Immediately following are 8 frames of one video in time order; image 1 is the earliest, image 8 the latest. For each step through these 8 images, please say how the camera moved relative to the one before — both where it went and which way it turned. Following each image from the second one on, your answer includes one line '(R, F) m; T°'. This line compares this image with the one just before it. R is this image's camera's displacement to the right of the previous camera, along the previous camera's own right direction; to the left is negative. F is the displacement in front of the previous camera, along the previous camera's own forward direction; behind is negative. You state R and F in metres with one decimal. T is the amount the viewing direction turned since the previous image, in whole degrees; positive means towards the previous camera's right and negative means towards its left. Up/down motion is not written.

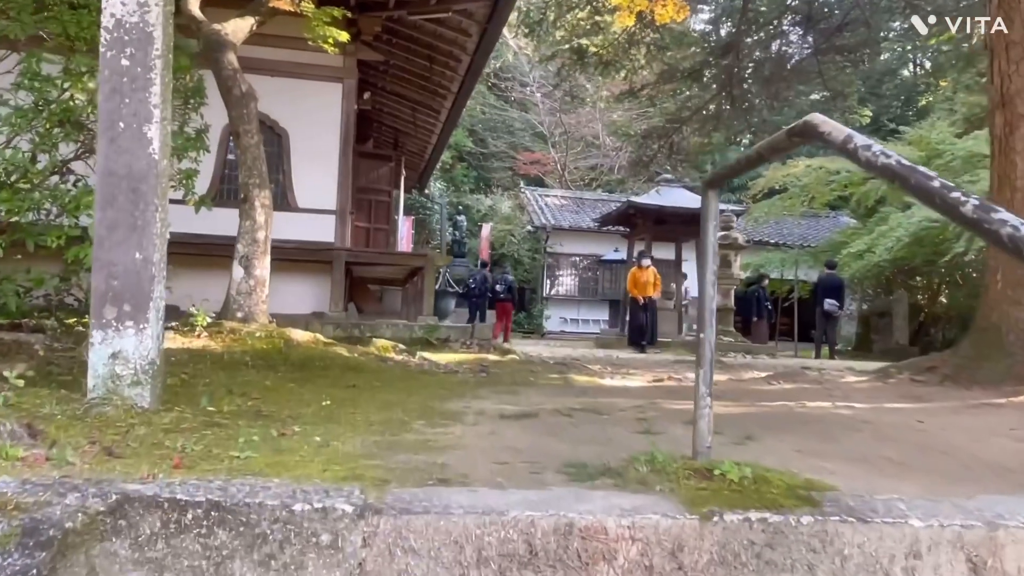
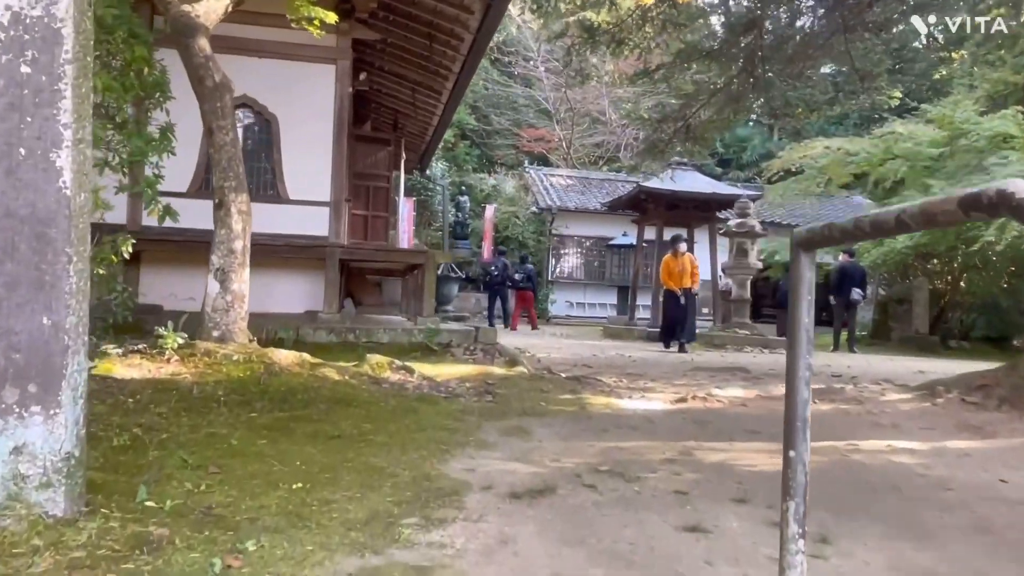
(0.0, +0.5) m; 0°
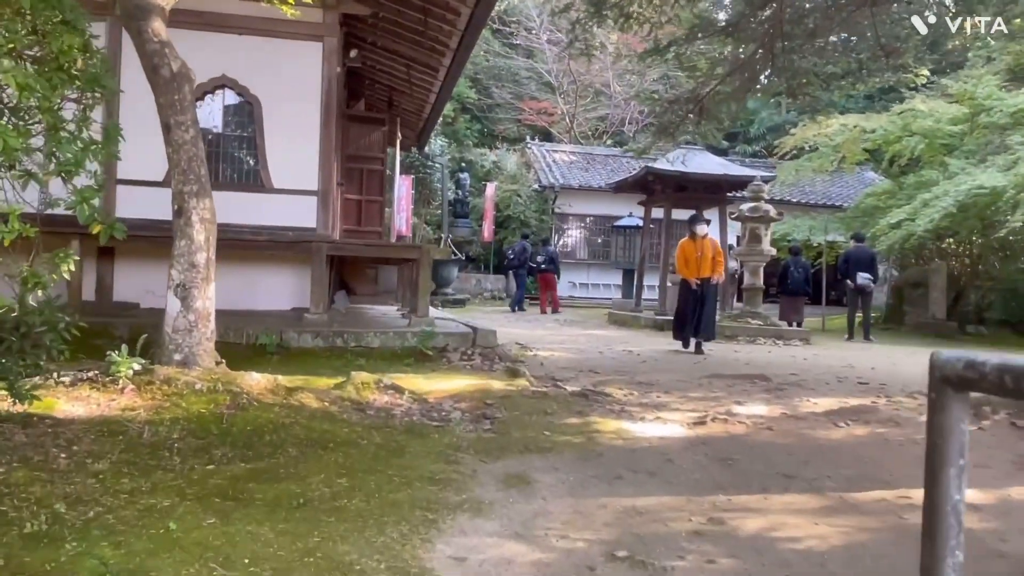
(0.0, +0.5) m; 0°
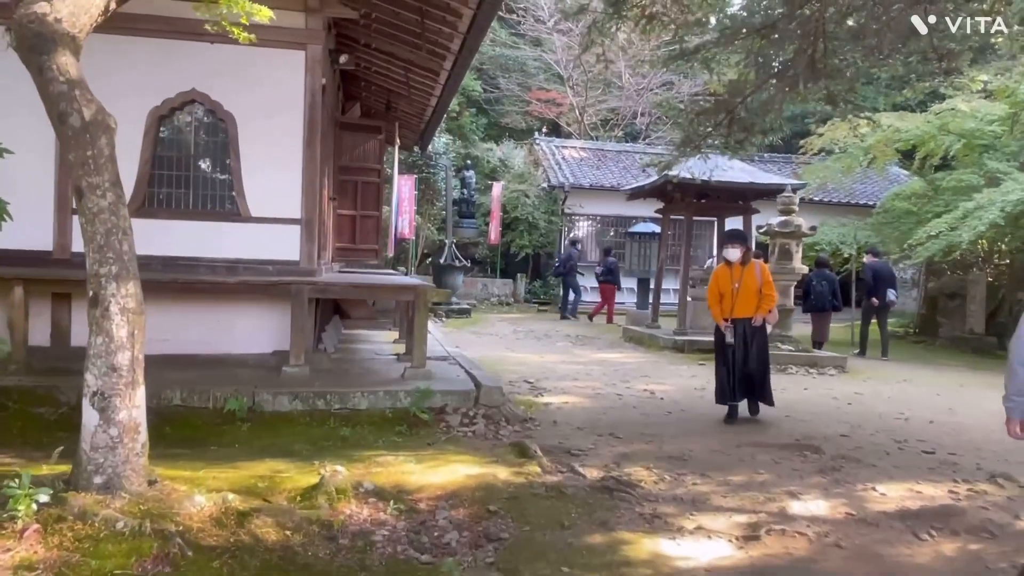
(0.0, +0.8) m; -1°
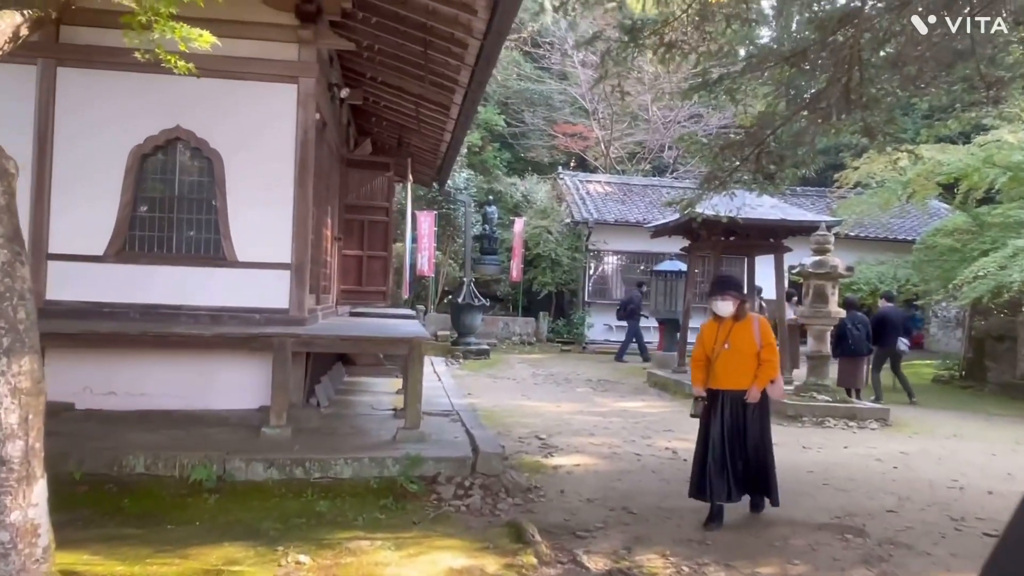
(+0.2, +0.5) m; -2°
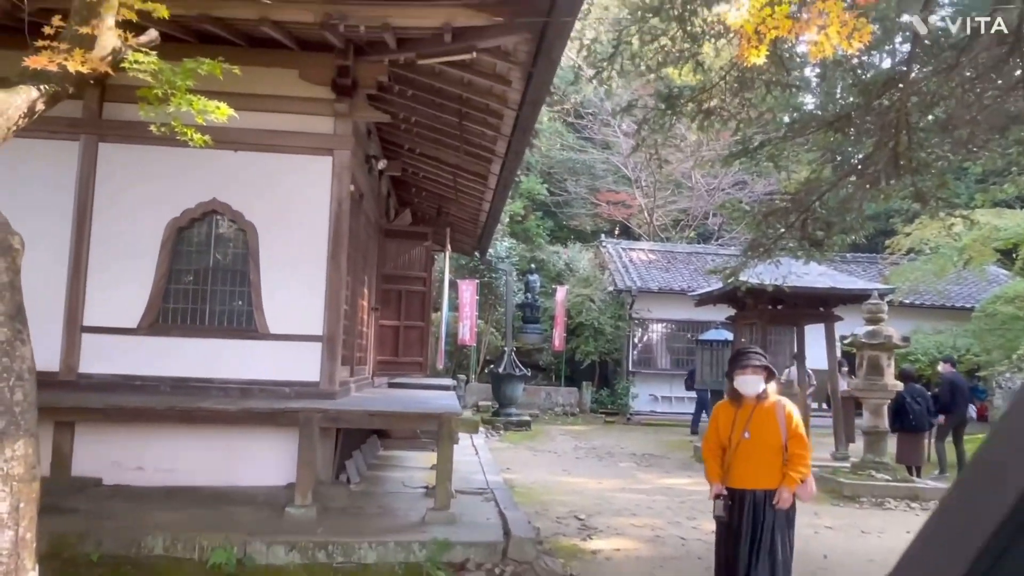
(+0.1, +0.2) m; -3°
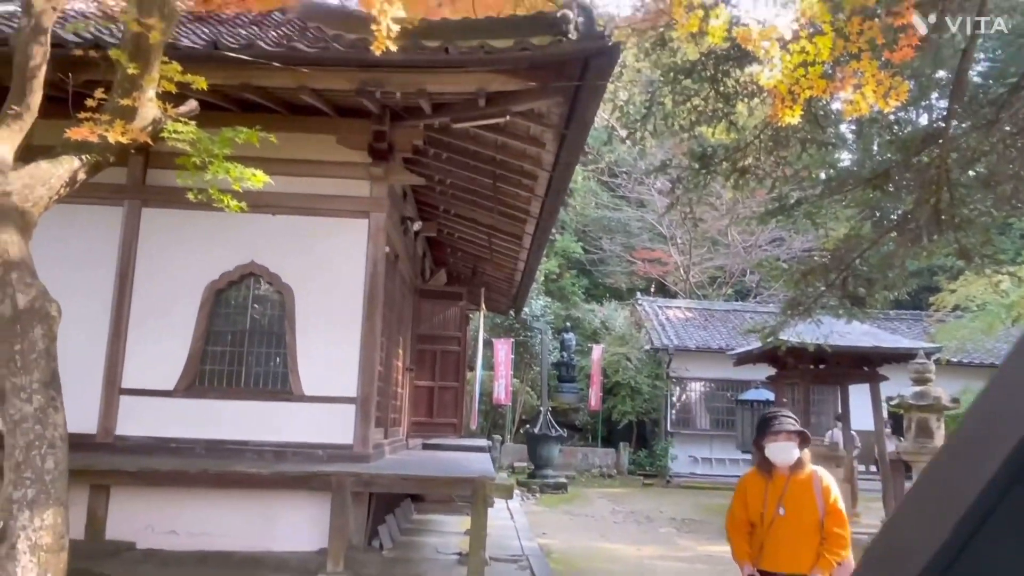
(0.0, 0.0) m; -3°
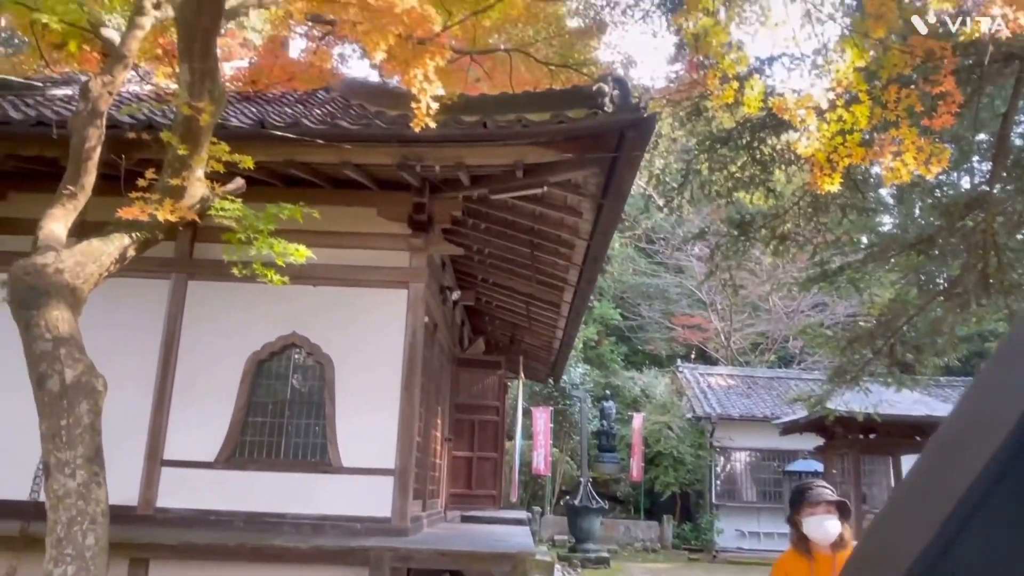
(0.0, 0.0) m; -3°
